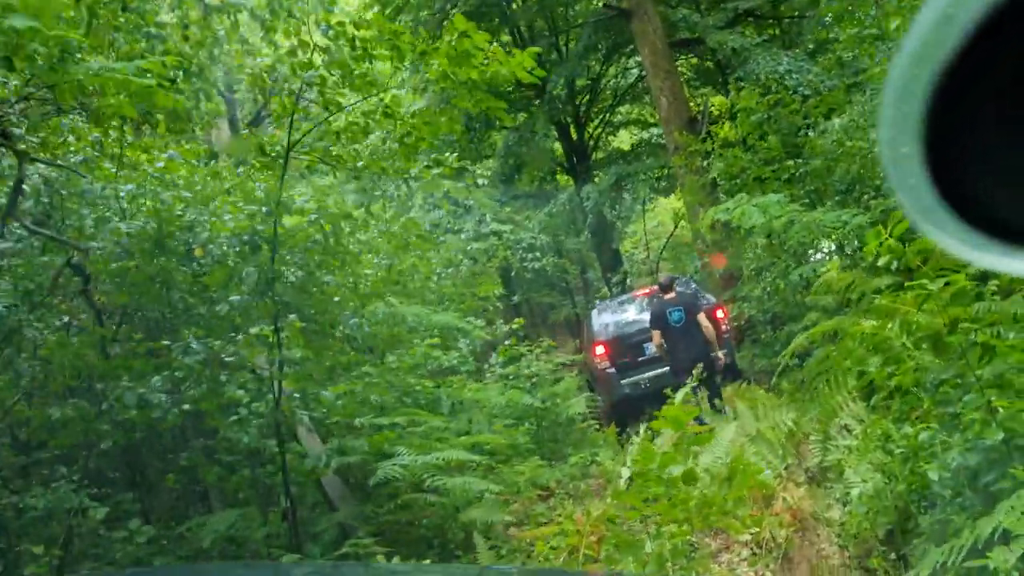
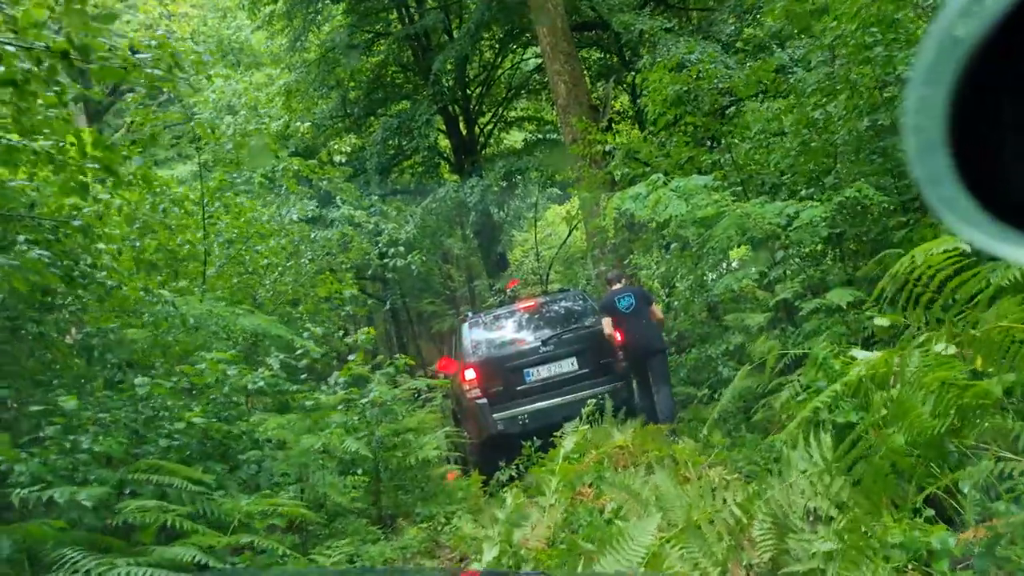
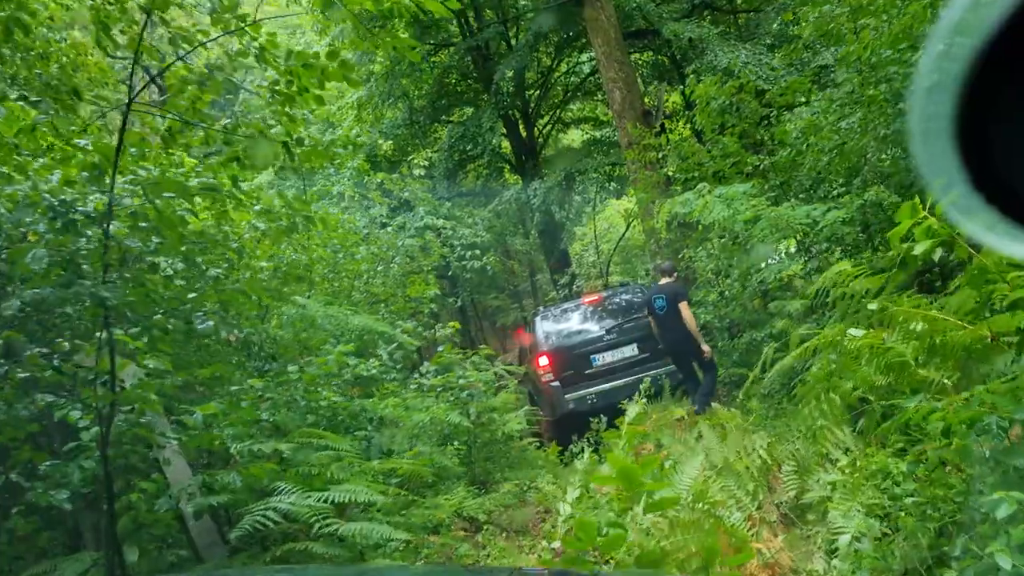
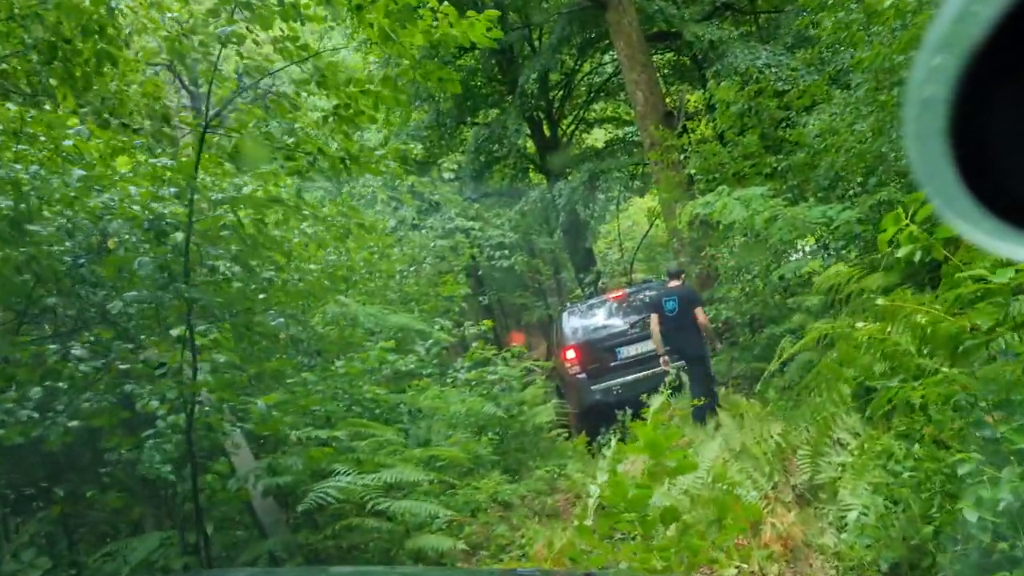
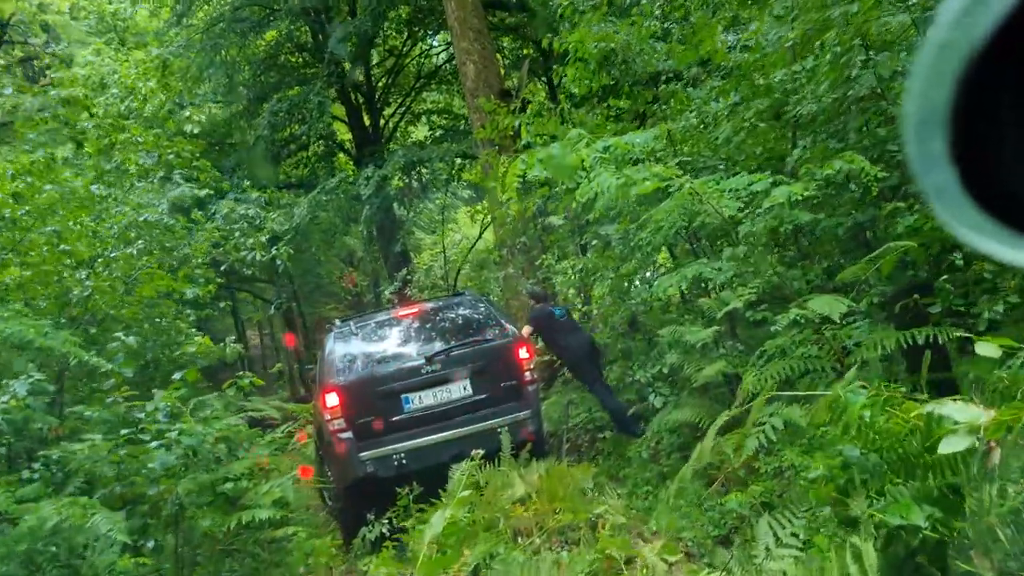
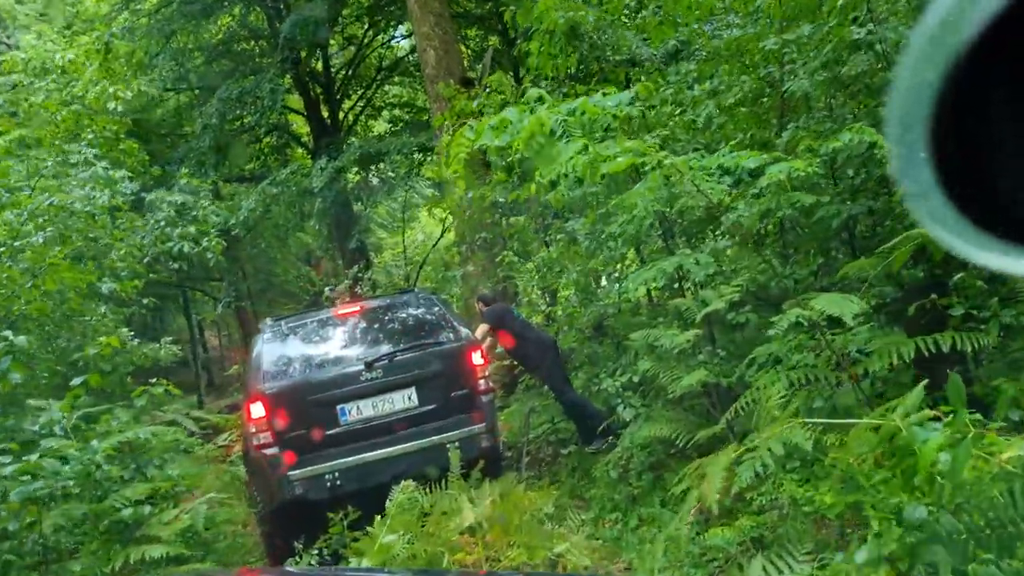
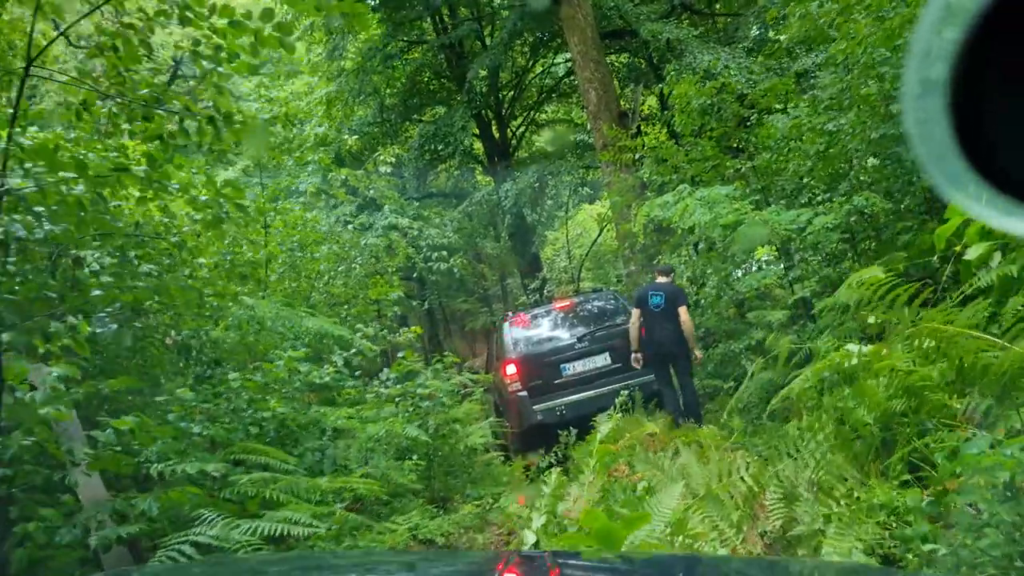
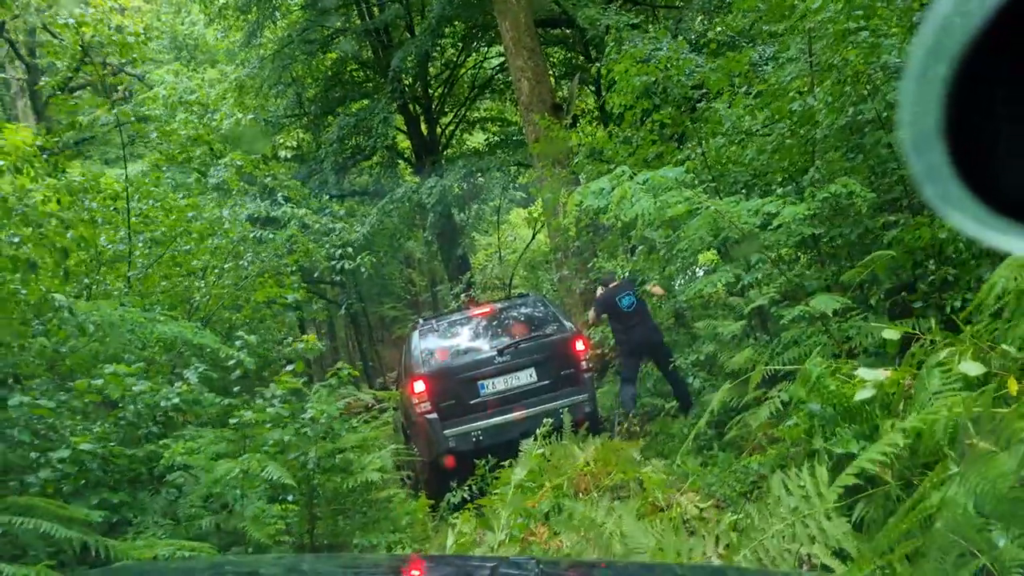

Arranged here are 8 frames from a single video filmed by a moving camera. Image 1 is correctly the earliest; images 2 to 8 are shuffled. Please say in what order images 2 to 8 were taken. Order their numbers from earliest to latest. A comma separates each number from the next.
4, 3, 7, 2, 8, 5, 6
